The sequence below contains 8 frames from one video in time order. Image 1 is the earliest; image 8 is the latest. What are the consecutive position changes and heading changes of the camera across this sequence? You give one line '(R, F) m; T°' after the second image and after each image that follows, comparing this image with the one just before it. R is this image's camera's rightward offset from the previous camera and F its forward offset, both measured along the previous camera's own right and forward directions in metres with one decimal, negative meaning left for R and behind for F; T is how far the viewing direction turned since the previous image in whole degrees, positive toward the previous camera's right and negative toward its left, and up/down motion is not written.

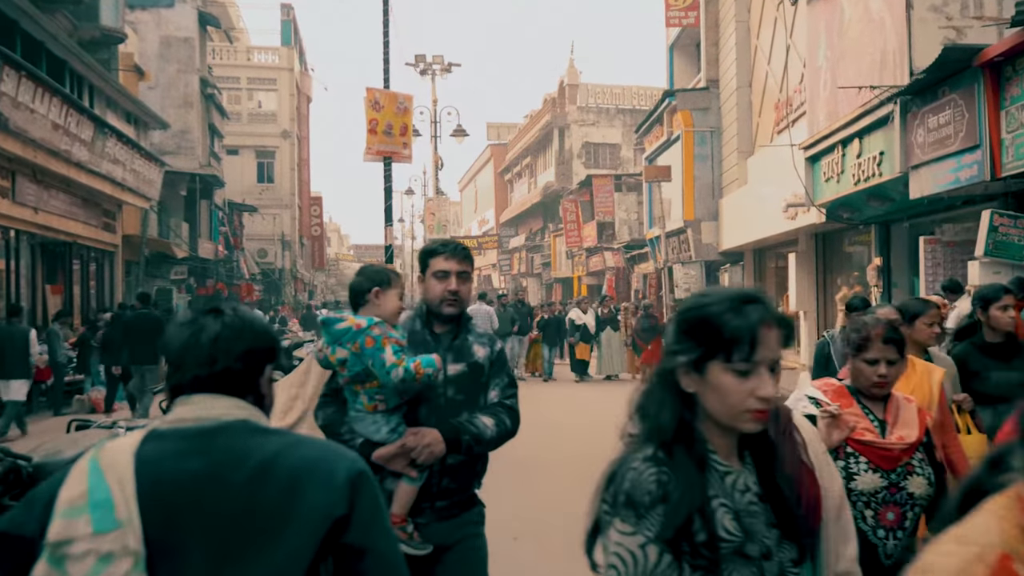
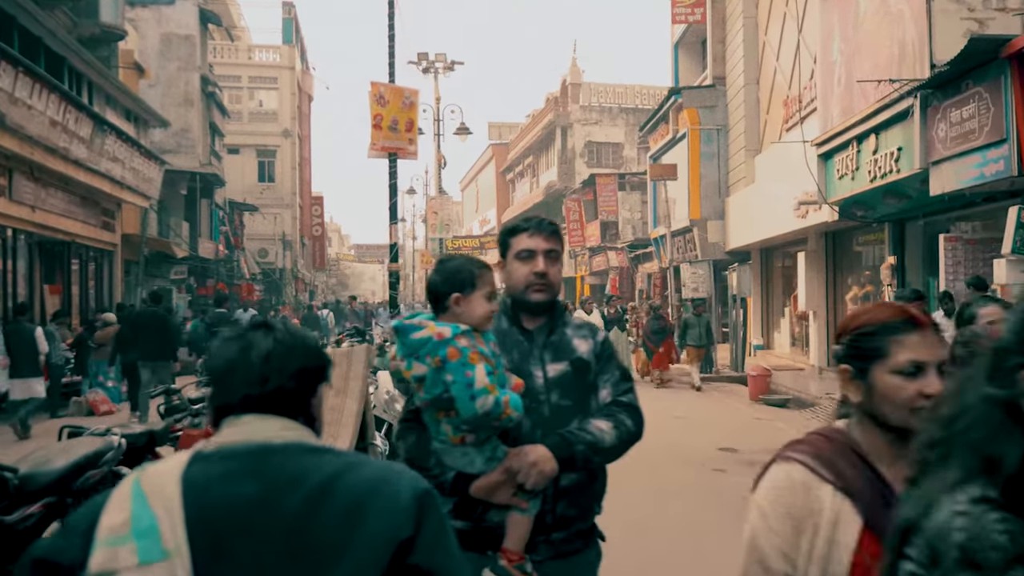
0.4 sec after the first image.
(-0.1, +0.3) m; 0°
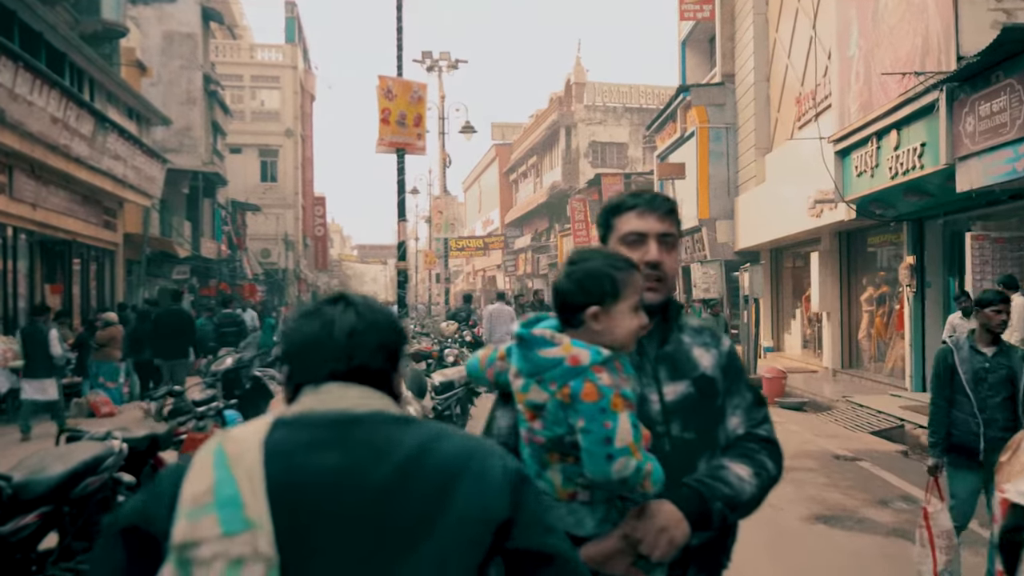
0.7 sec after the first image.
(-0.1, +0.3) m; 0°
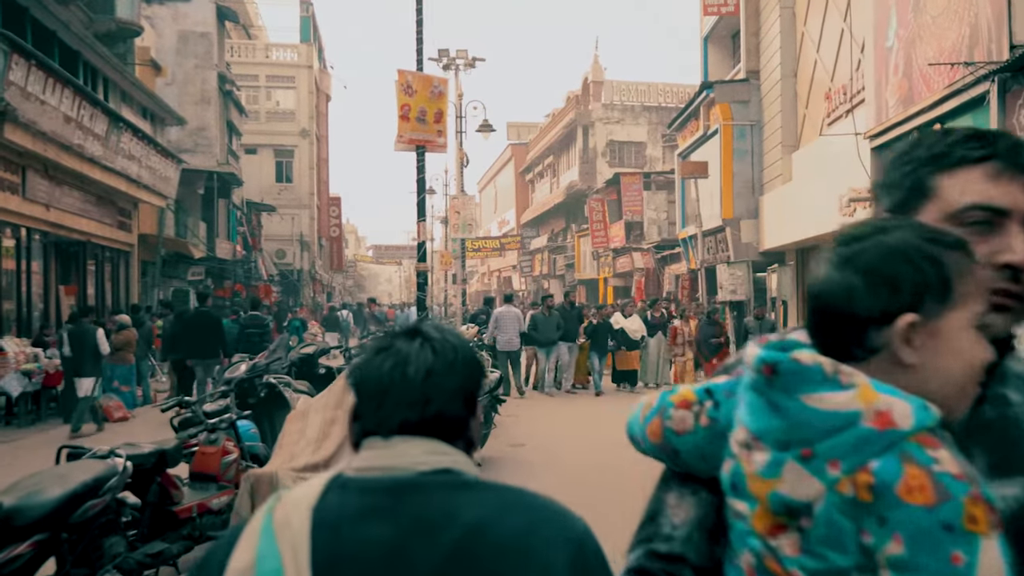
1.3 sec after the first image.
(-0.1, +0.4) m; -1°
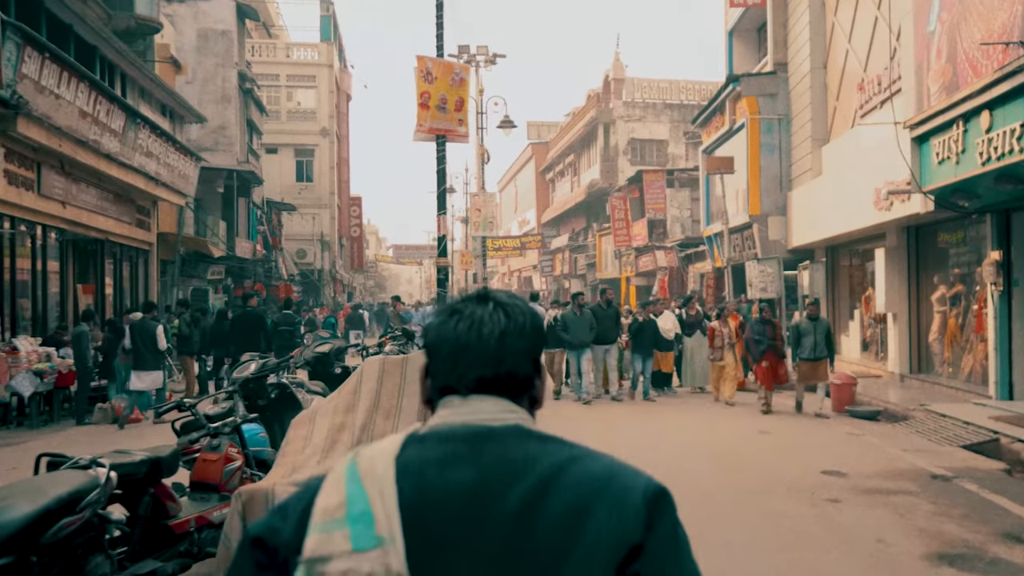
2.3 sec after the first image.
(0.0, +0.4) m; -1°
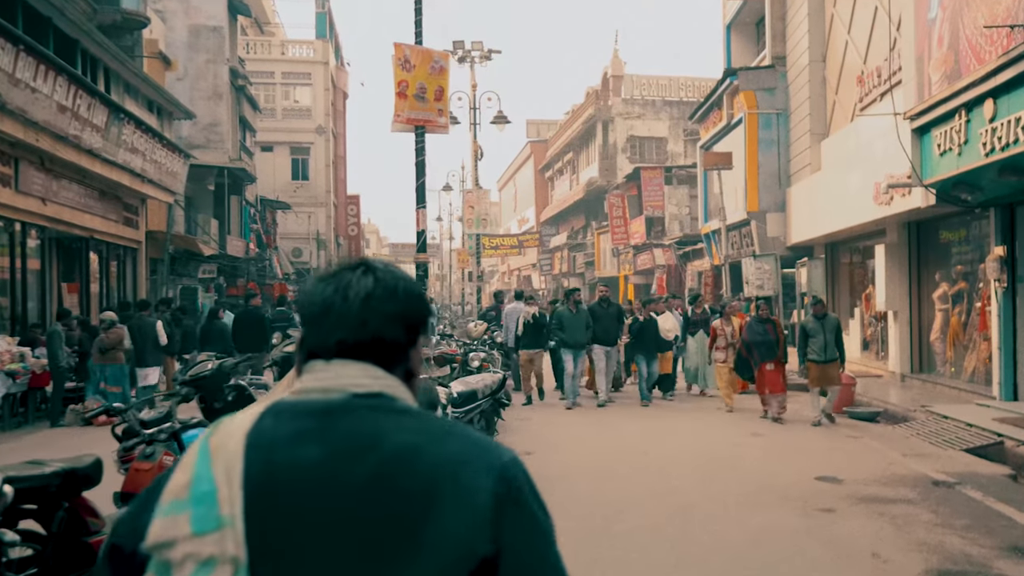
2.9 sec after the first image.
(+0.2, +0.4) m; 0°
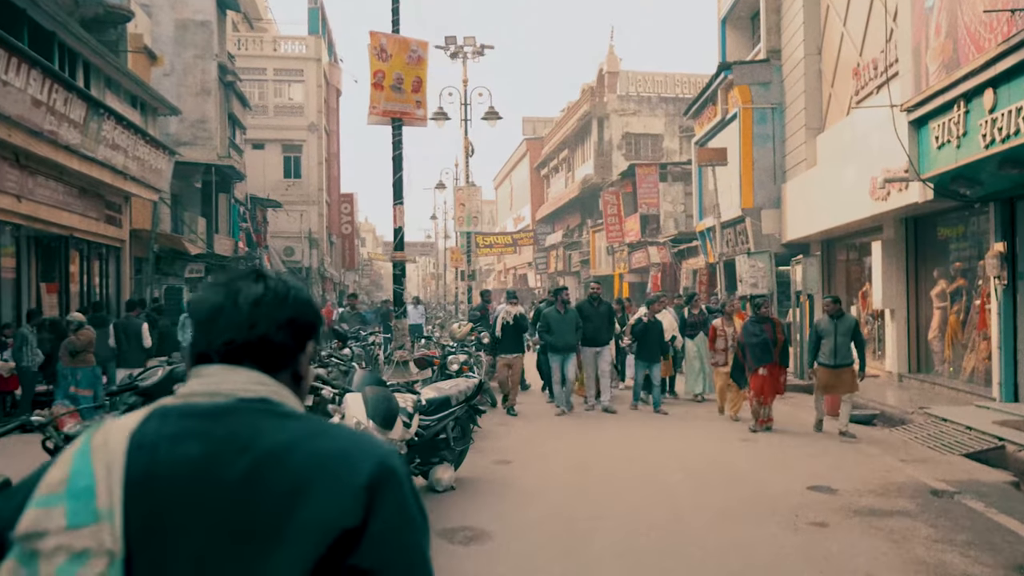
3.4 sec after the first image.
(+0.2, +0.4) m; 0°
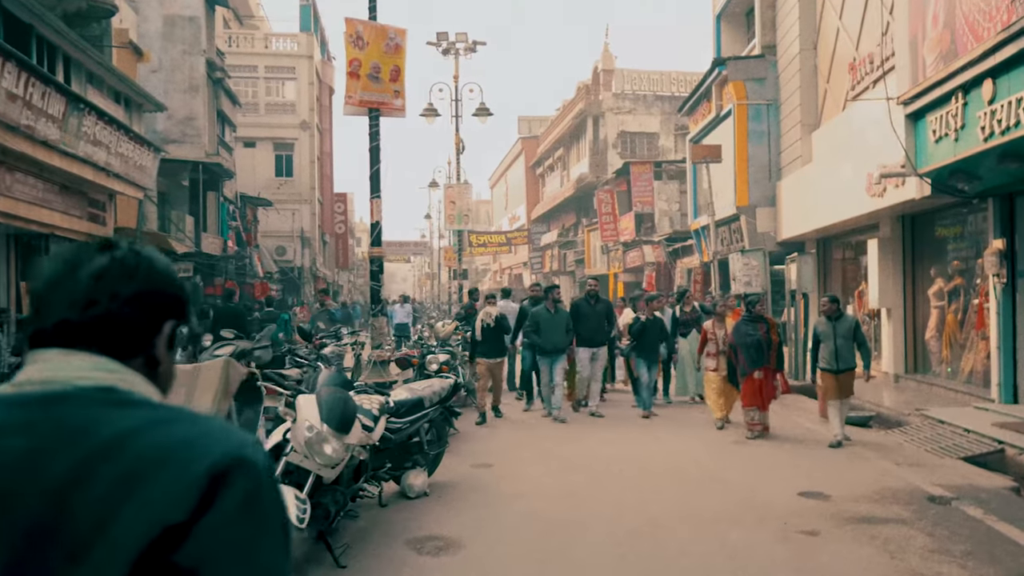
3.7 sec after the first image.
(+0.2, +0.3) m; 0°
